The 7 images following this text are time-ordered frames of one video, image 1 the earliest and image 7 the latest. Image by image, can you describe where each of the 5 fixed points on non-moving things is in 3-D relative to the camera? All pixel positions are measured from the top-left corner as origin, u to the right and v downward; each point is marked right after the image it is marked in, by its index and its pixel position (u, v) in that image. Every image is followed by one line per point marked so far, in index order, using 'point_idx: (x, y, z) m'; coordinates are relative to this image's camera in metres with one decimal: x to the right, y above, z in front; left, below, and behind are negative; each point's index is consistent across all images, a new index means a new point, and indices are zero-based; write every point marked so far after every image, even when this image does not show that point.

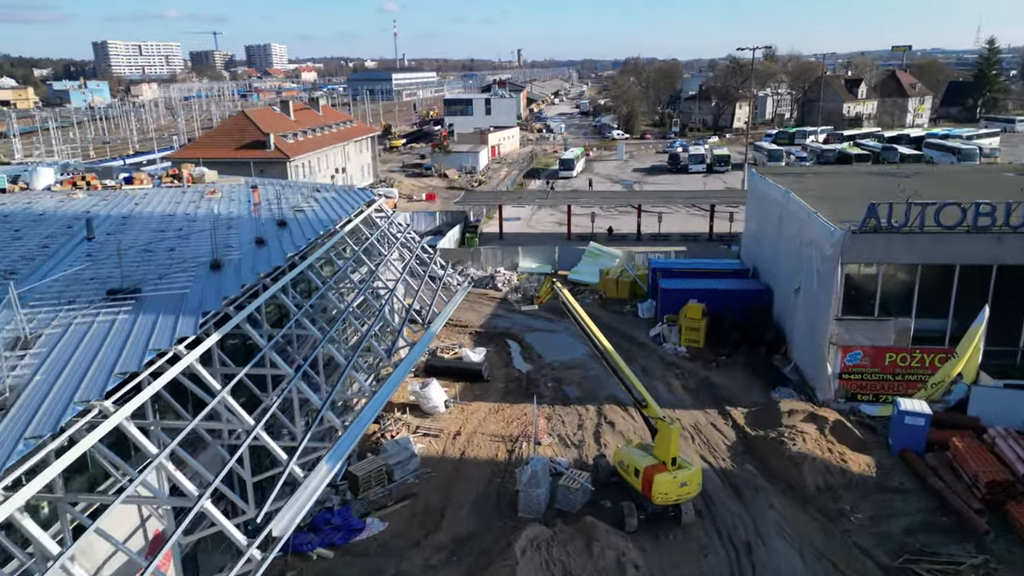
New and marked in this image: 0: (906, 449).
0: (+7.8, -3.2, +14.3) m
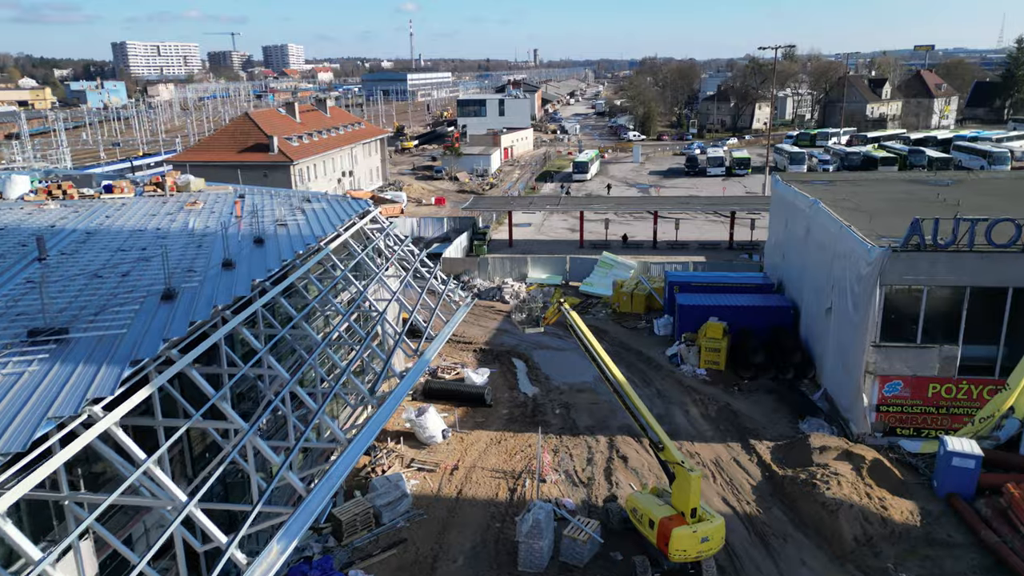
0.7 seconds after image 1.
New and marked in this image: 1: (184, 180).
0: (+7.8, -3.7, +12.7) m
1: (-8.0, +2.6, +17.5) m
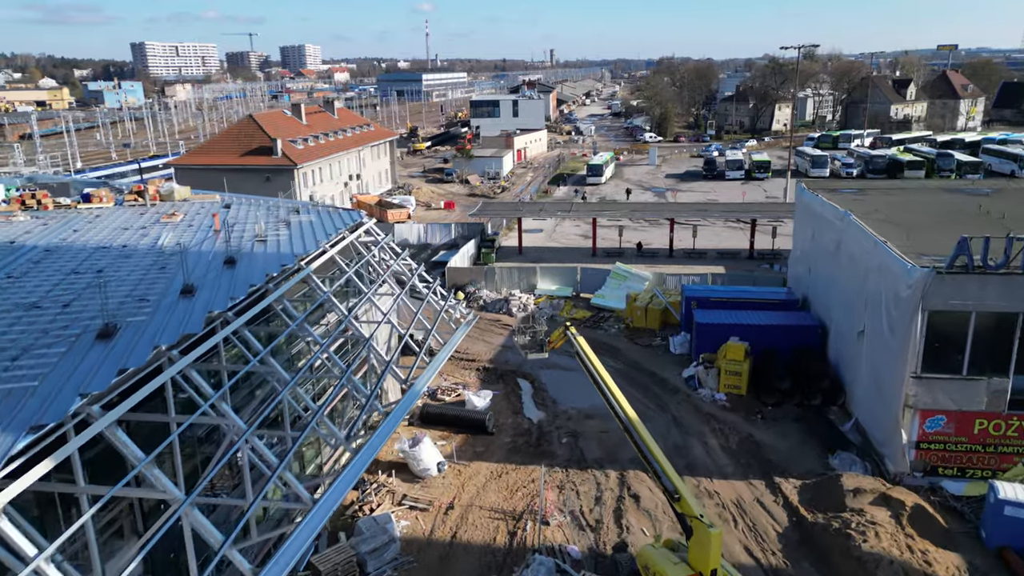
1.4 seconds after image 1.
0: (+7.8, -4.1, +11.3) m
1: (-7.9, +2.2, +16.4) m
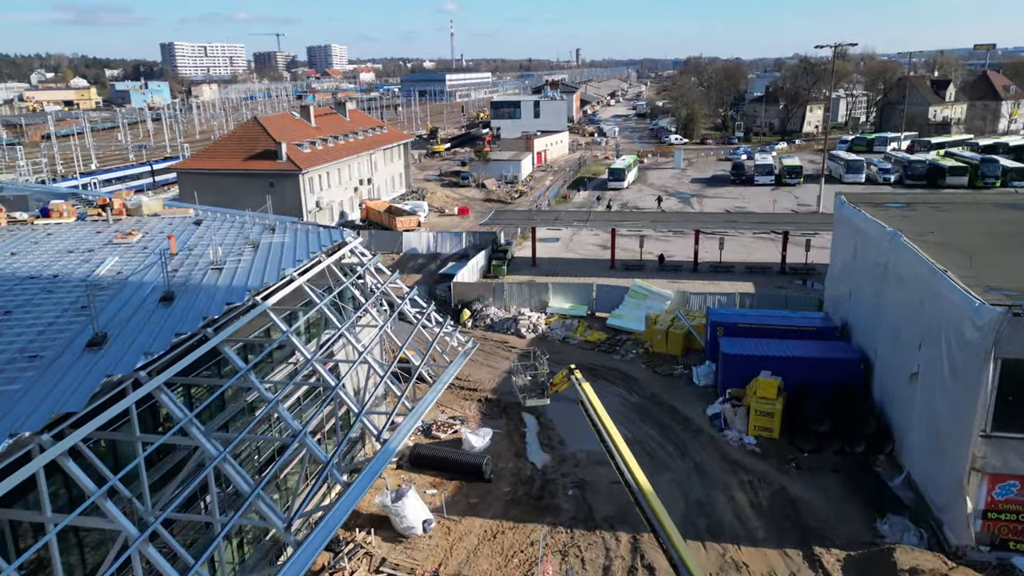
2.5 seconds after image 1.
0: (+7.6, -4.8, +9.3) m
1: (-7.8, +1.8, +14.9) m
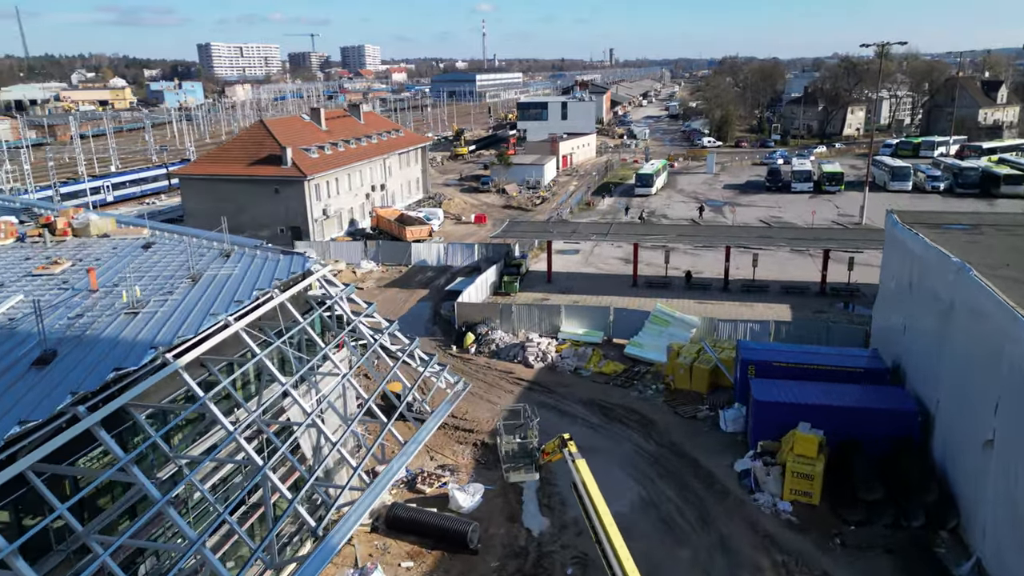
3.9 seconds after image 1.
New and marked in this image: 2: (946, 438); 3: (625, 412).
0: (+7.2, -5.5, +6.9) m
1: (-7.9, +1.2, +13.2) m
2: (+7.8, -2.7, +12.8) m
3: (+2.6, -2.9, +16.8) m
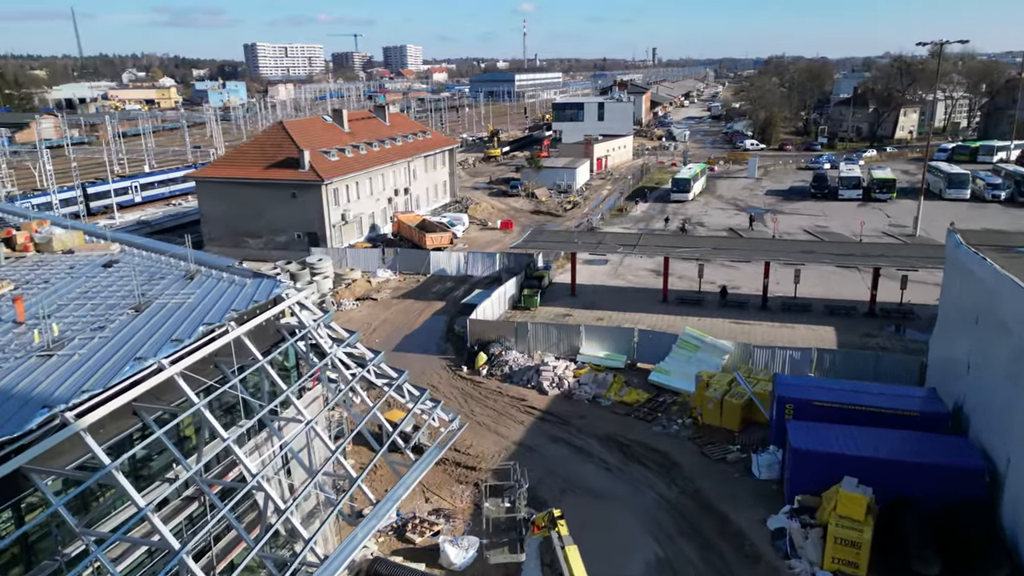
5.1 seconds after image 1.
0: (+6.8, -6.1, +5.0) m
1: (-7.8, +0.9, +12.1) m
2: (+7.7, -3.3, +10.9) m
3: (+2.8, -3.4, +15.1) m
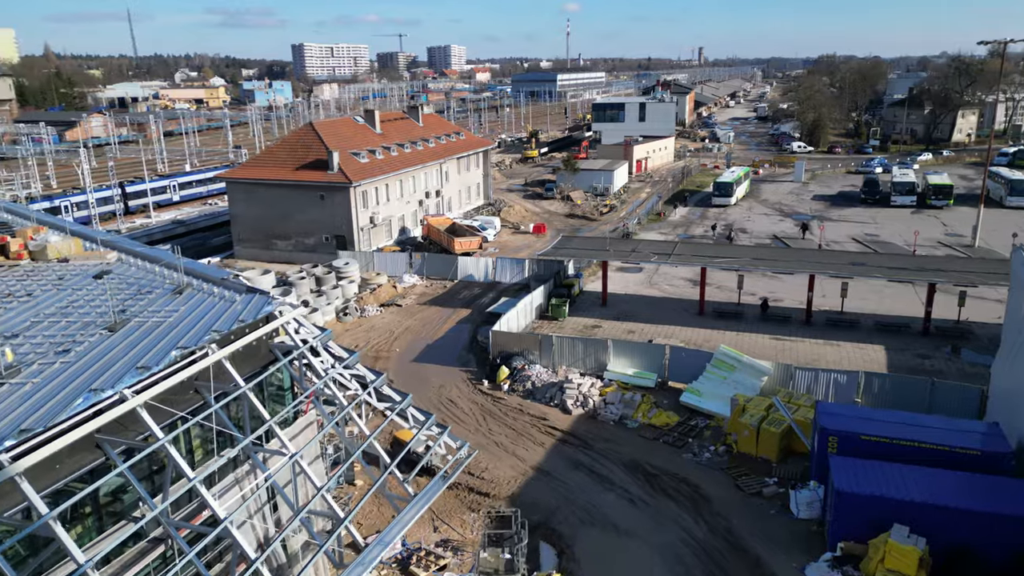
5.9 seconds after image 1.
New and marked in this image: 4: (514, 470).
0: (+6.5, -6.5, +3.7) m
1: (-7.6, +0.7, +11.6) m
2: (+7.8, -3.7, +9.5) m
3: (+3.1, -3.7, +14.0) m
4: (+0.1, -3.7, +14.5) m
